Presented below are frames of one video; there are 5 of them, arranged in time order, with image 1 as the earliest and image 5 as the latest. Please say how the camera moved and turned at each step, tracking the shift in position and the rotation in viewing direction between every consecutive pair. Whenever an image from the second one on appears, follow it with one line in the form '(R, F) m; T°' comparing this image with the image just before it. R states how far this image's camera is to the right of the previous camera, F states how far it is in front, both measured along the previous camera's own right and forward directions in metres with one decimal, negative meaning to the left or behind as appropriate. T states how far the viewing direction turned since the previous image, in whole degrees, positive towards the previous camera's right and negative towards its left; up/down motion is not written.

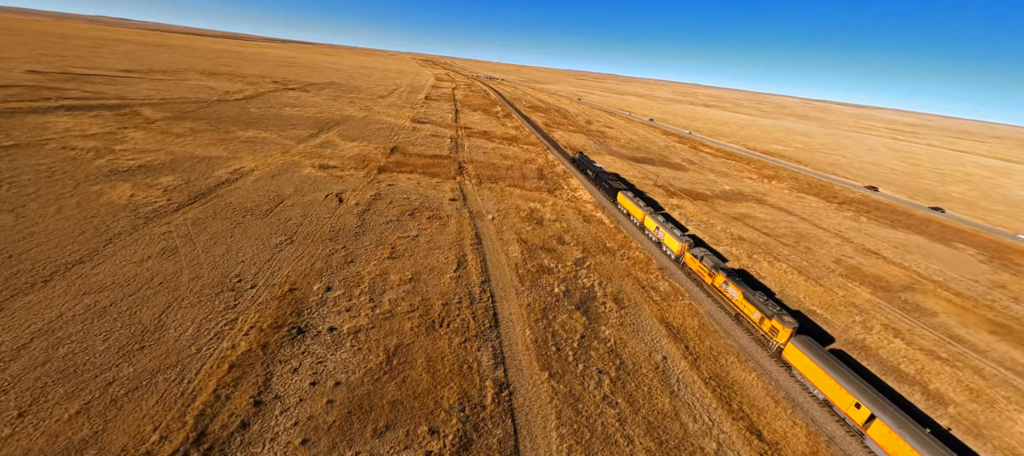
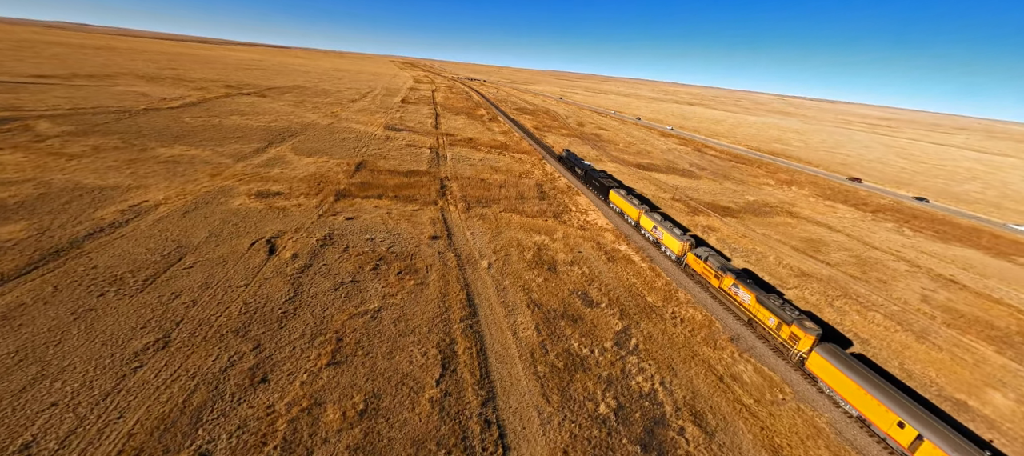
(-0.9, +7.1) m; +2°
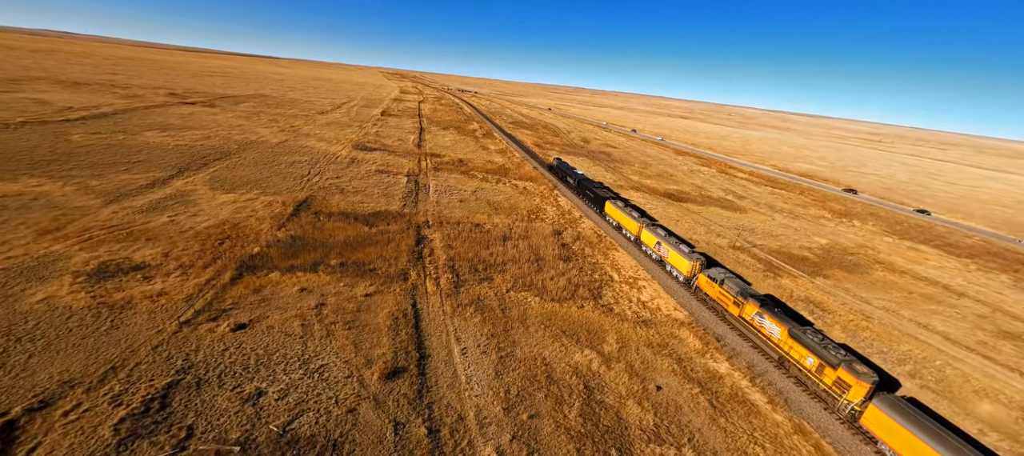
(-1.2, +9.9) m; +2°
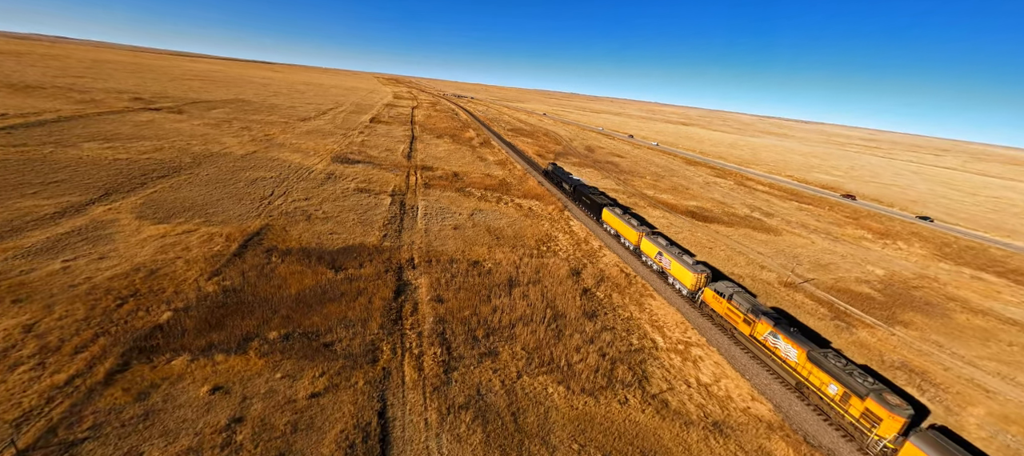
(-0.6, +4.9) m; +1°
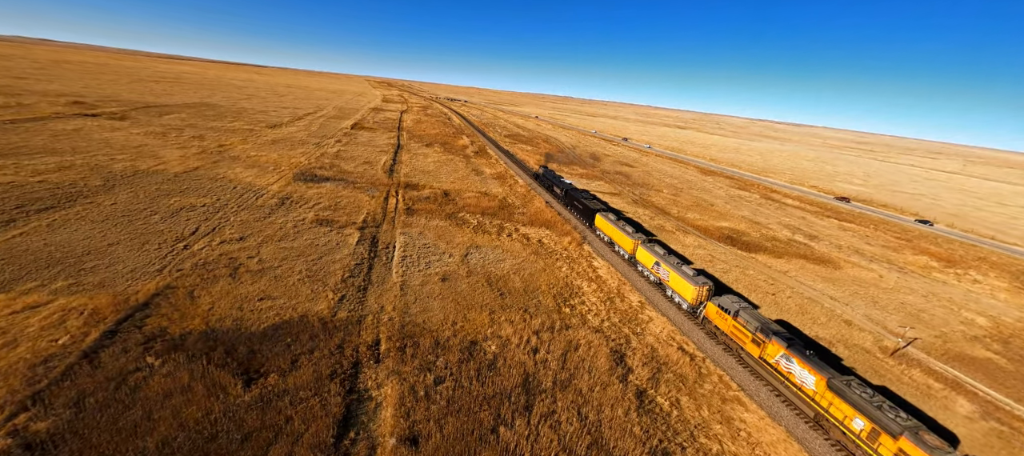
(-0.7, +6.2) m; +1°
